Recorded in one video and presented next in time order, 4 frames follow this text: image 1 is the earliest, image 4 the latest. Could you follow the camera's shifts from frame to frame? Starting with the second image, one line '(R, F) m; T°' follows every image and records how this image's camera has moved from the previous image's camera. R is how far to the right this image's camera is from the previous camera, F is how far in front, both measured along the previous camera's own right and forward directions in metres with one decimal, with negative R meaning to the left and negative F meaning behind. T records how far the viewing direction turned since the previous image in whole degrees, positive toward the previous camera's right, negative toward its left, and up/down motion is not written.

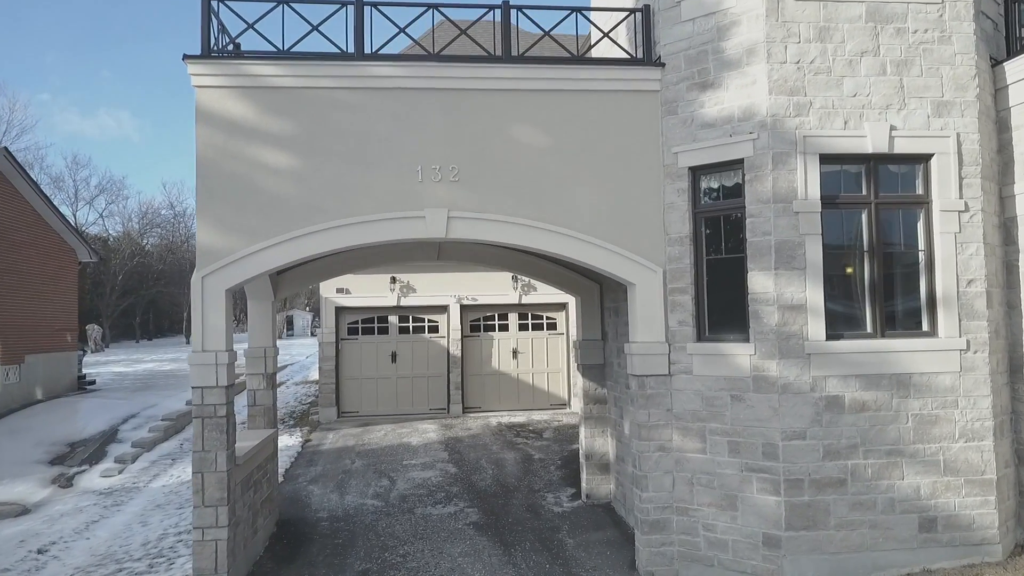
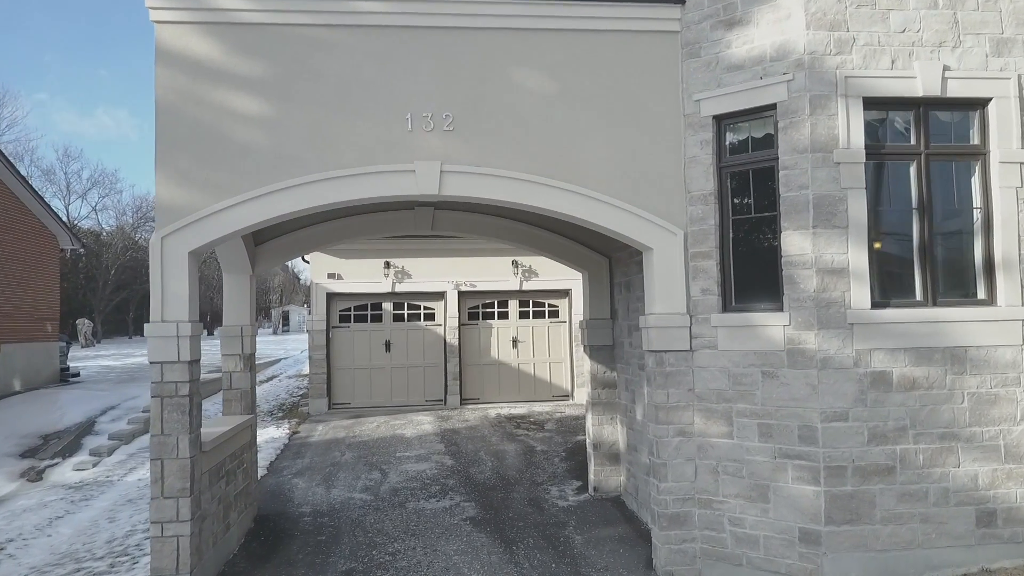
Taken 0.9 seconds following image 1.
(0.0, +0.7) m; 0°
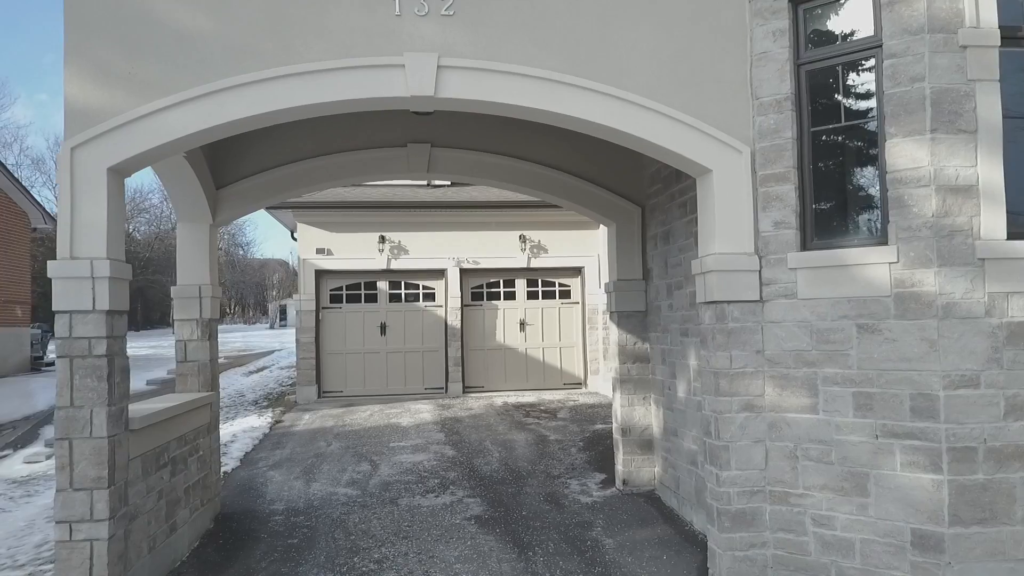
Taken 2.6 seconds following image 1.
(-0.1, +1.1) m; 0°
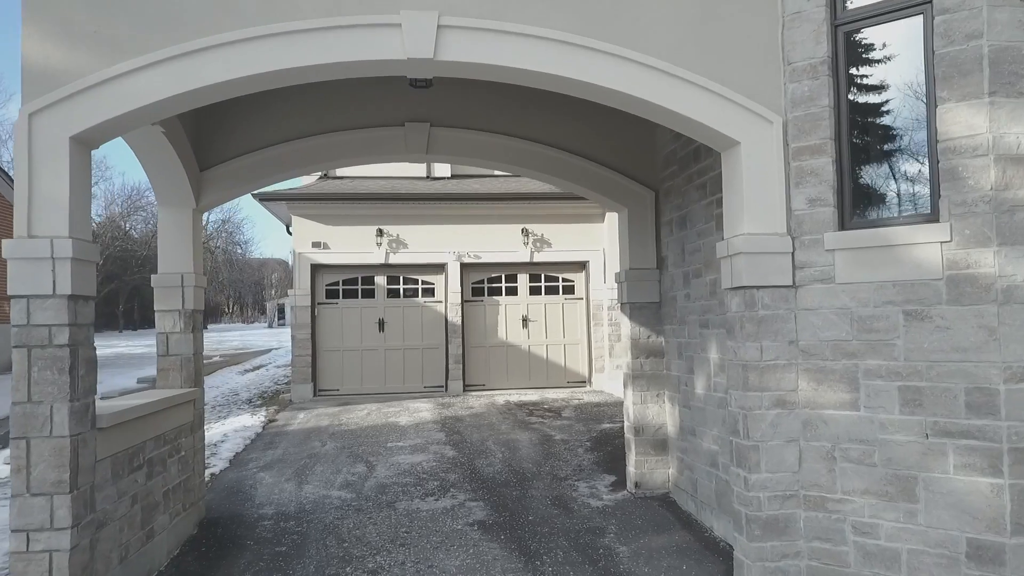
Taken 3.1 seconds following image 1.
(0.0, +0.4) m; 0°
